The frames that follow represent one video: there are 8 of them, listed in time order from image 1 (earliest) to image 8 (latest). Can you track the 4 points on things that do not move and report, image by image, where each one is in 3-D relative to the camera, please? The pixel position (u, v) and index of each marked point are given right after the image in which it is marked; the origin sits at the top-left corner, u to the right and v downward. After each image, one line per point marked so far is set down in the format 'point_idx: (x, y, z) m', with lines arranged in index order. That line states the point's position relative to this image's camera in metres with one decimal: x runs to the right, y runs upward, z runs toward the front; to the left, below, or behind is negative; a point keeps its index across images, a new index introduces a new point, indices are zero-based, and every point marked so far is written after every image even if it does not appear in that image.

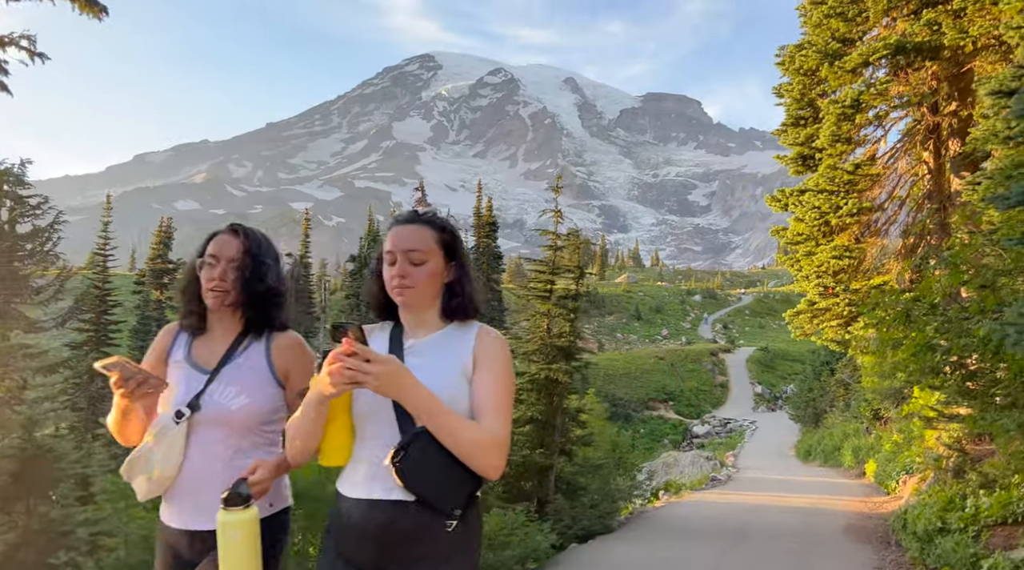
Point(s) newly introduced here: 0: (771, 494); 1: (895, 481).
0: (+5.9, -4.9, +19.8) m
1: (+8.9, -4.6, +19.8) m
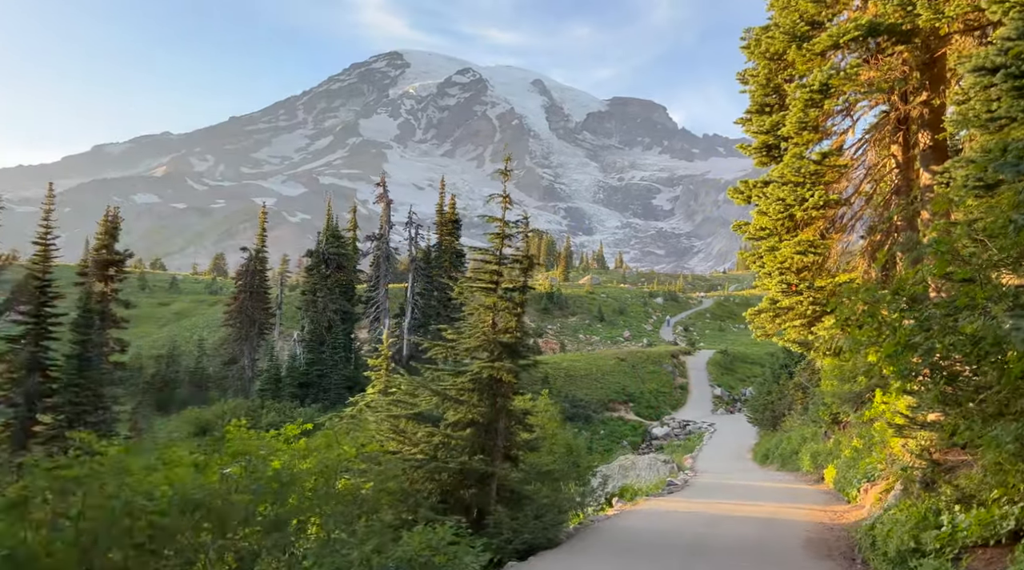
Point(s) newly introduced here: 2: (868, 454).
0: (+4.7, -4.9, +19.0) m
1: (+7.7, -4.6, +19.1) m
2: (+8.5, -4.0, +20.4) m
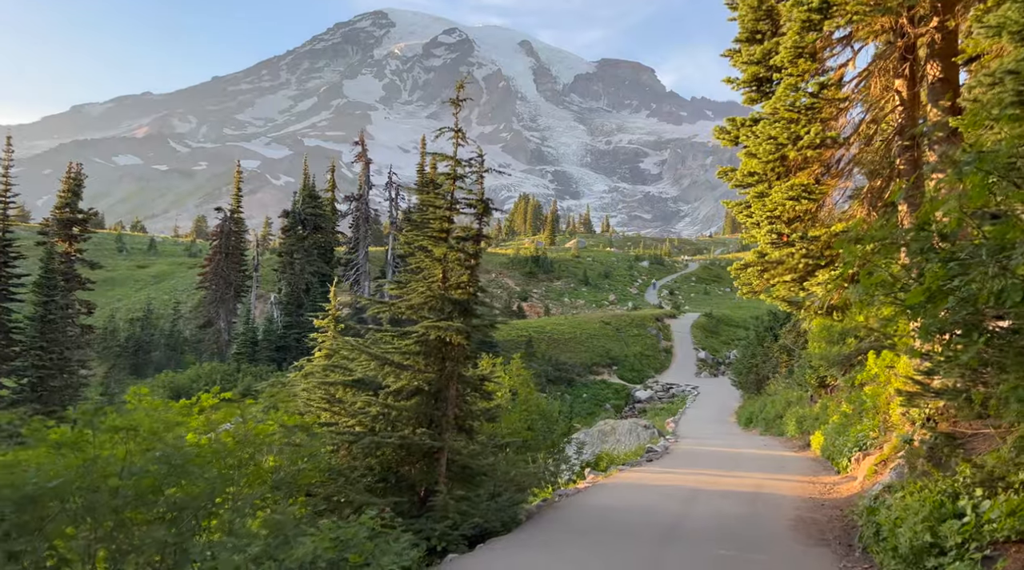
0: (+4.0, -4.0, +17.8) m
1: (+7.0, -3.7, +17.9) m
2: (+7.8, -3.0, +19.1) m
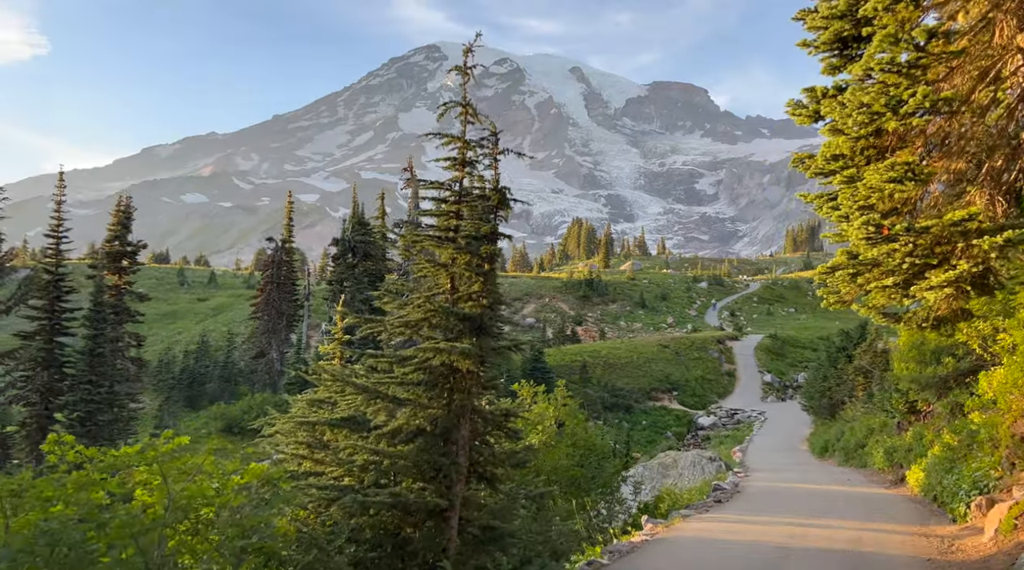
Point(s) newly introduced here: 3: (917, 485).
0: (+4.8, -4.2, +15.1) m
1: (+7.8, -3.8, +15.1) m
2: (+8.6, -3.2, +16.3) m
3: (+8.5, -4.2, +18.2) m
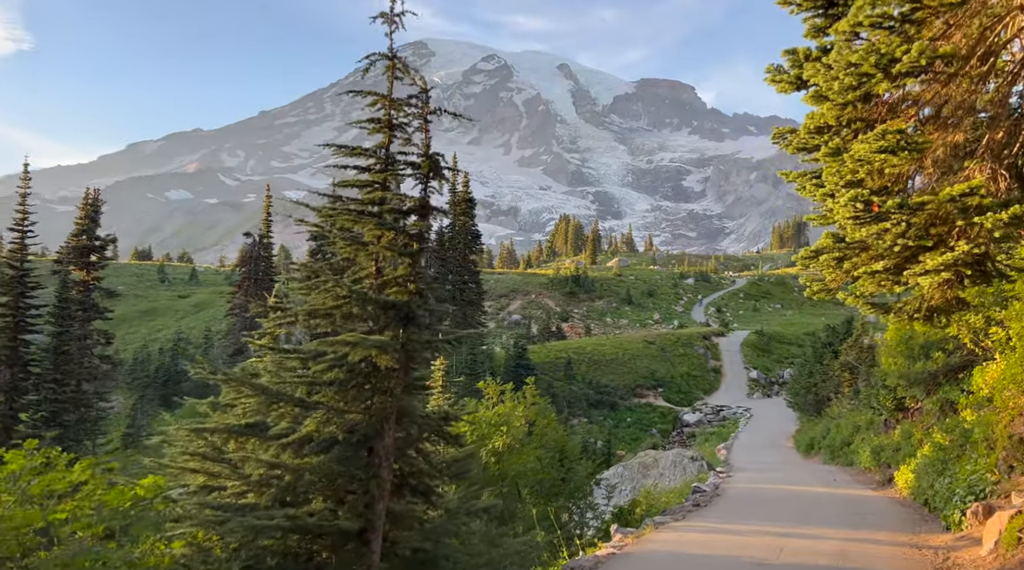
0: (+4.2, -4.0, +14.1) m
1: (+7.2, -3.7, +14.0) m
2: (+8.0, -3.0, +15.3) m
3: (+7.8, -4.0, +17.2) m
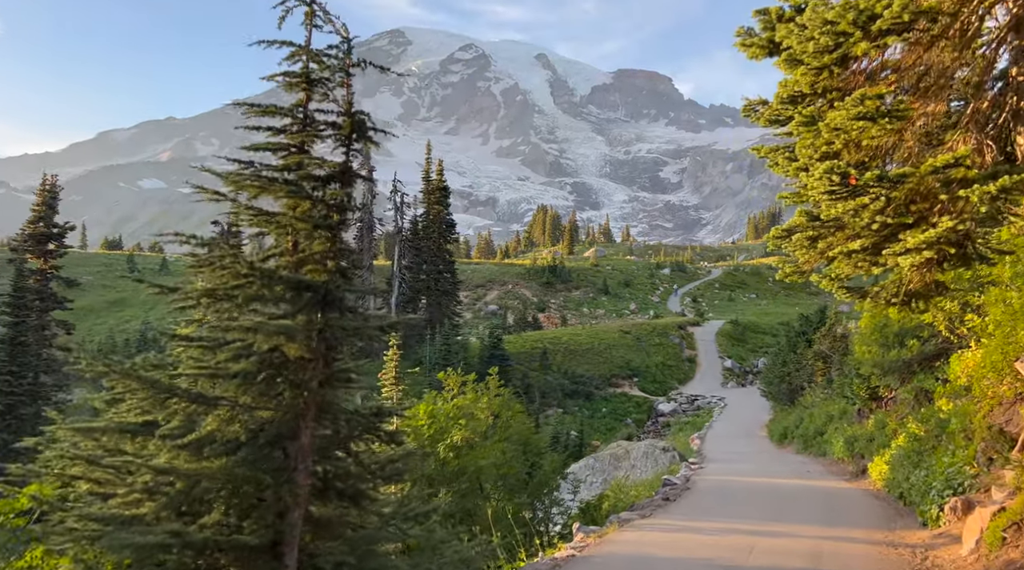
0: (+3.5, -3.8, +13.4) m
1: (+6.5, -3.4, +13.5) m
2: (+7.3, -2.7, +14.7) m
3: (+7.1, -3.7, +16.7) m
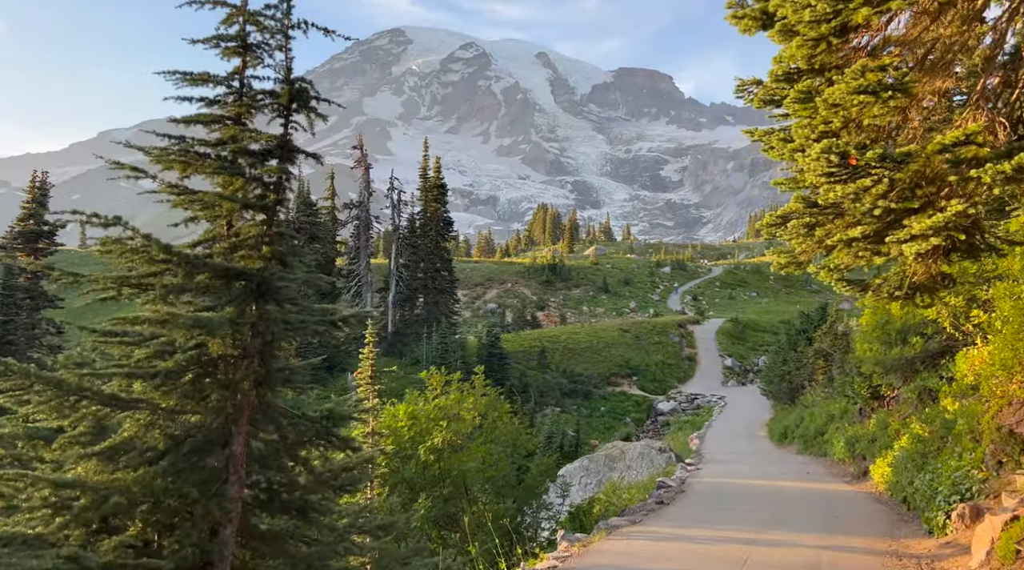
0: (+3.3, -3.7, +12.8) m
1: (+6.3, -3.3, +12.8) m
2: (+7.0, -2.6, +14.0) m
3: (+6.9, -3.6, +16.0) m
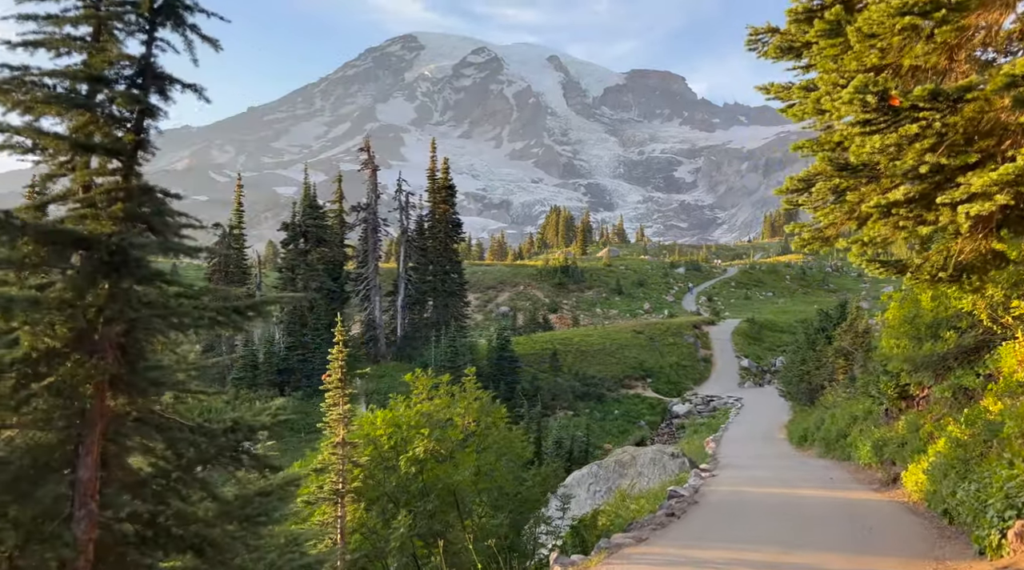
0: (+3.1, -3.5, +11.3) m
1: (+6.1, -3.1, +11.3) m
2: (+6.9, -2.4, +12.5) m
3: (+6.8, -3.4, +14.5) m
